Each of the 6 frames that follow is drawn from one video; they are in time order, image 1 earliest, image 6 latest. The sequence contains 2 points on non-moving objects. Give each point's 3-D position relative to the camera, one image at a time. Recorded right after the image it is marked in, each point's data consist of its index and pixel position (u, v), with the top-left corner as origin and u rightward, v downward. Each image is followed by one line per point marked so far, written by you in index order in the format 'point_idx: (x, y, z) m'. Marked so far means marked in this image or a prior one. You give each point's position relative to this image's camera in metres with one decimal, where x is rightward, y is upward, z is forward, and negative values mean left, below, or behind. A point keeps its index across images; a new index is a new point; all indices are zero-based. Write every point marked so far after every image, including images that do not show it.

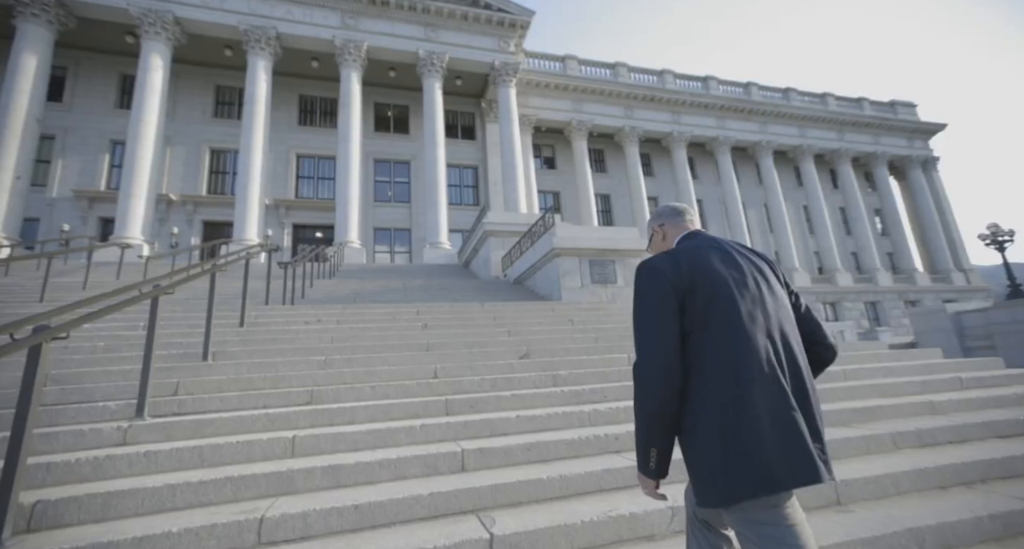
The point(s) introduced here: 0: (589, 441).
0: (+0.6, -1.2, +3.5) m
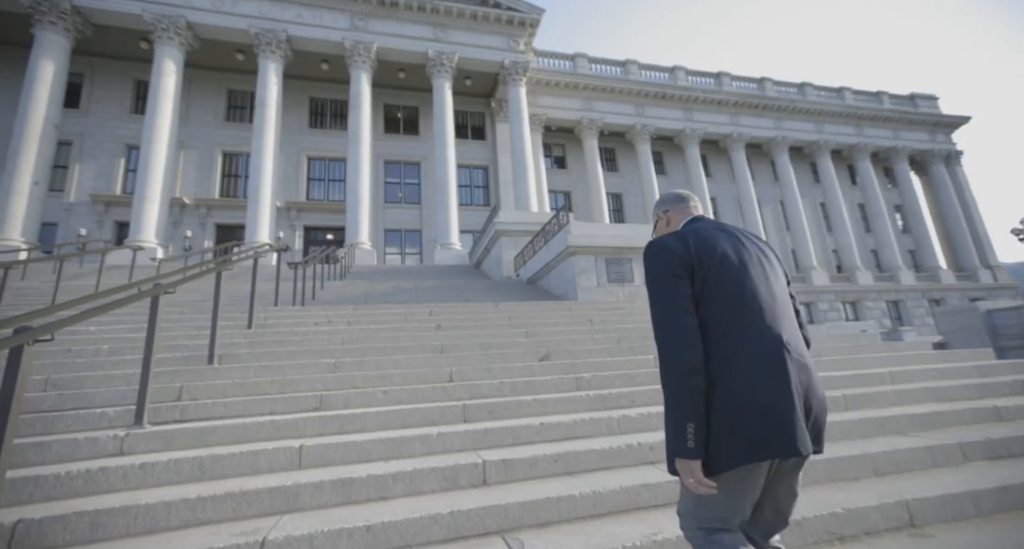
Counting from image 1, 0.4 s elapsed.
0: (+0.7, -1.2, +3.2) m
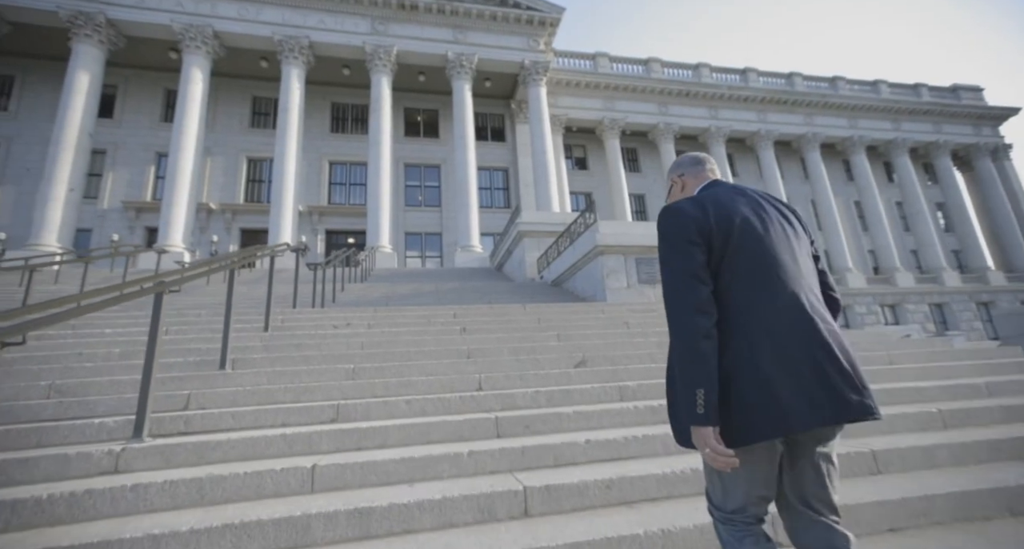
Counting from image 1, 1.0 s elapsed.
0: (+1.0, -1.1, +2.7) m
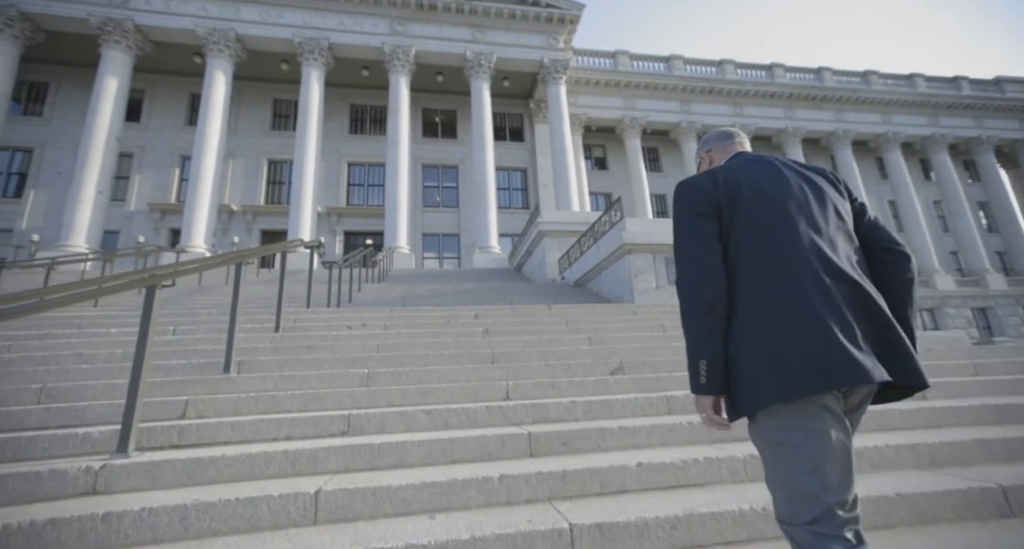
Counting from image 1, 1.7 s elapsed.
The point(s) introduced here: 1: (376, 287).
0: (+1.2, -1.1, +2.2) m
1: (-3.2, -0.3, +11.3) m
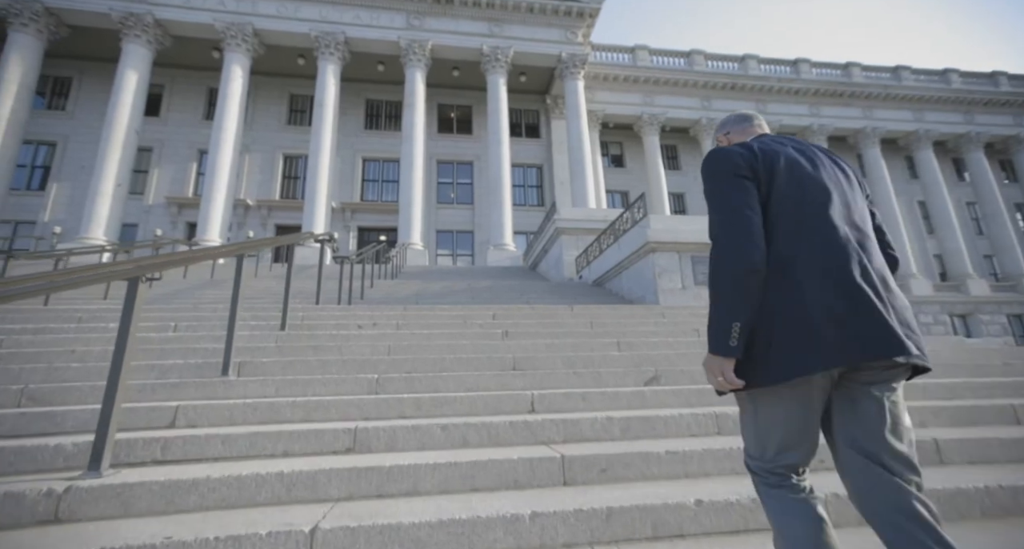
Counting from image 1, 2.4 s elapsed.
0: (+1.3, -1.1, +1.8) m
1: (-2.8, -0.2, +10.9) m
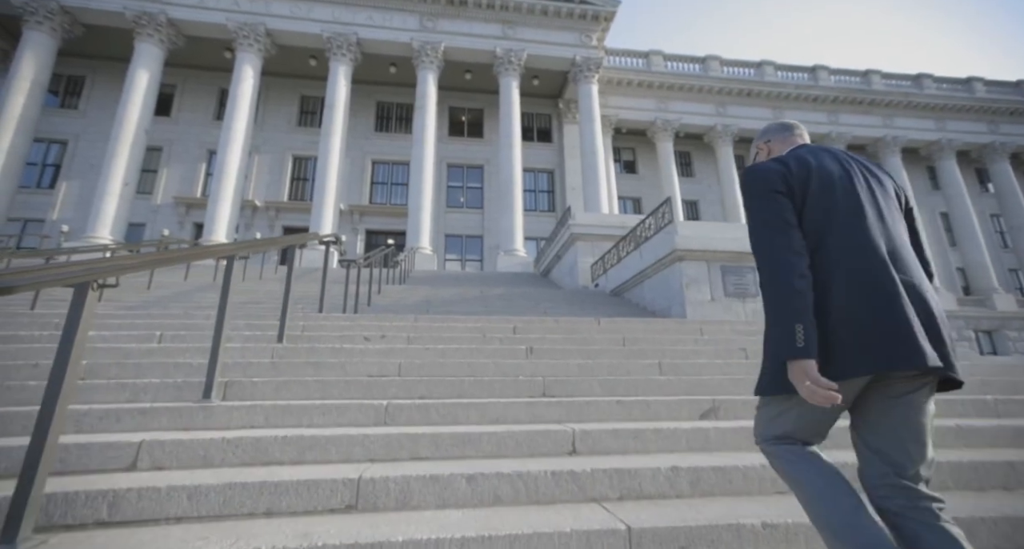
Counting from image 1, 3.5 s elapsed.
0: (+1.5, -1.2, +1.1) m
1: (-2.5, -0.3, +10.3) m
